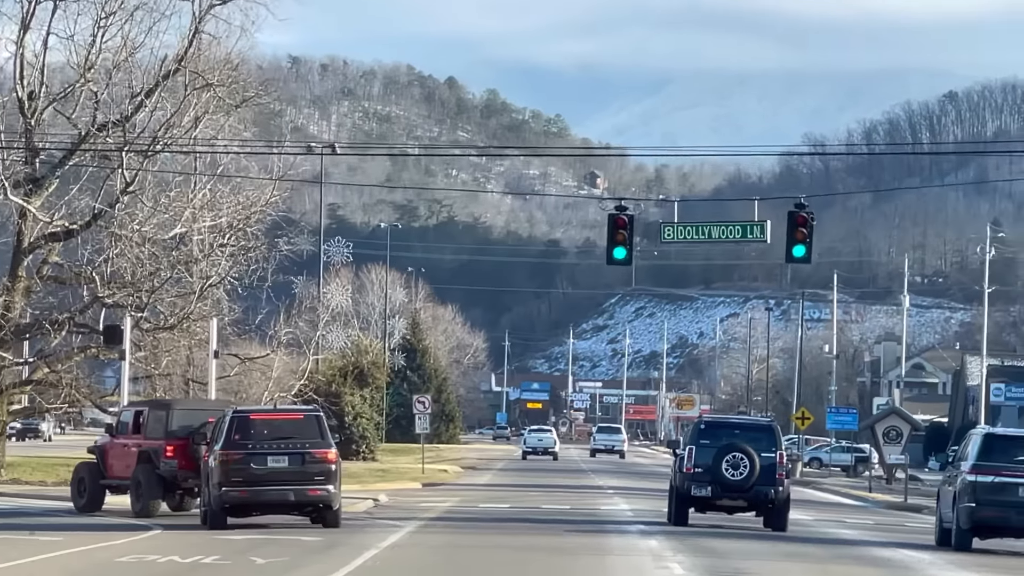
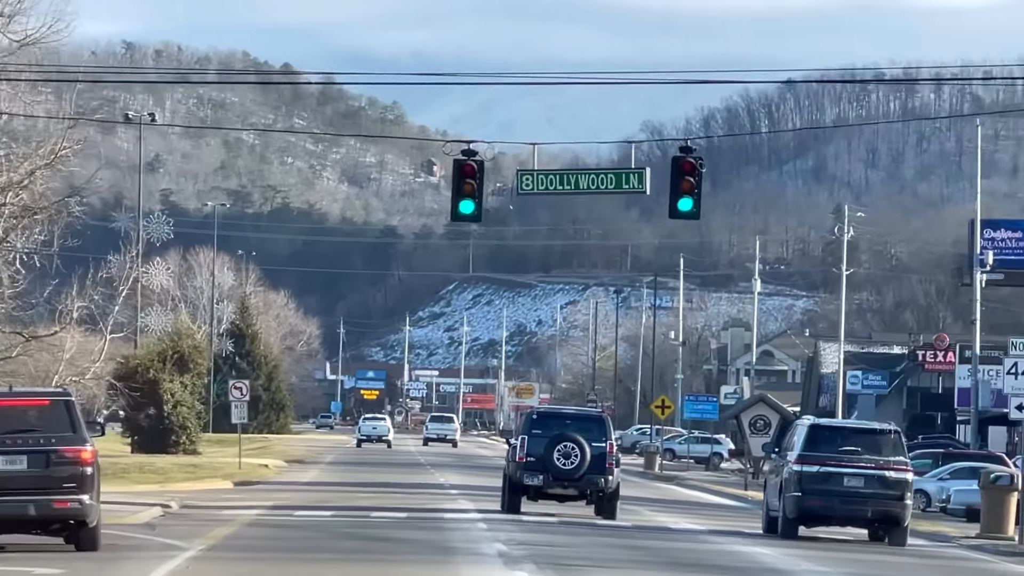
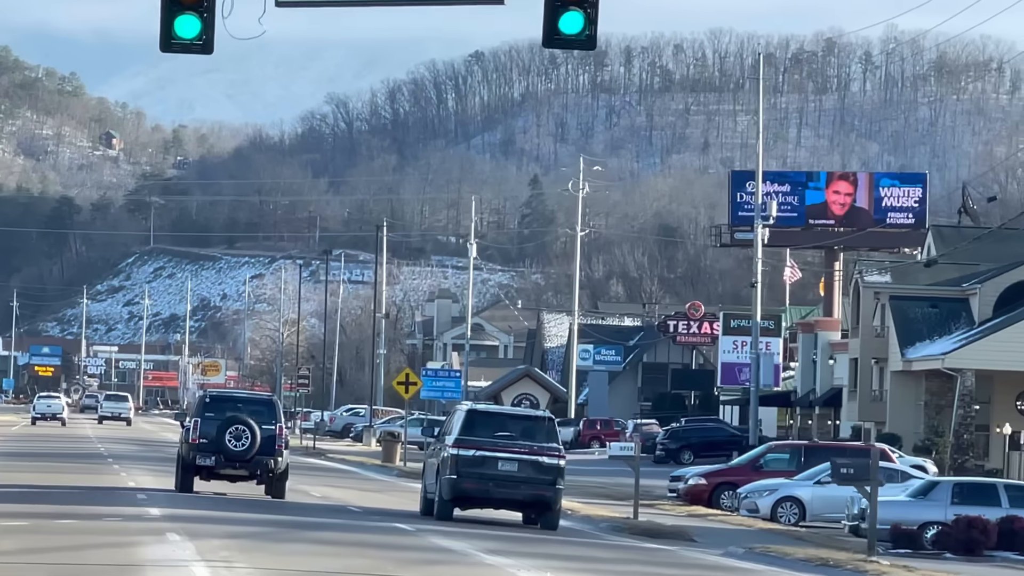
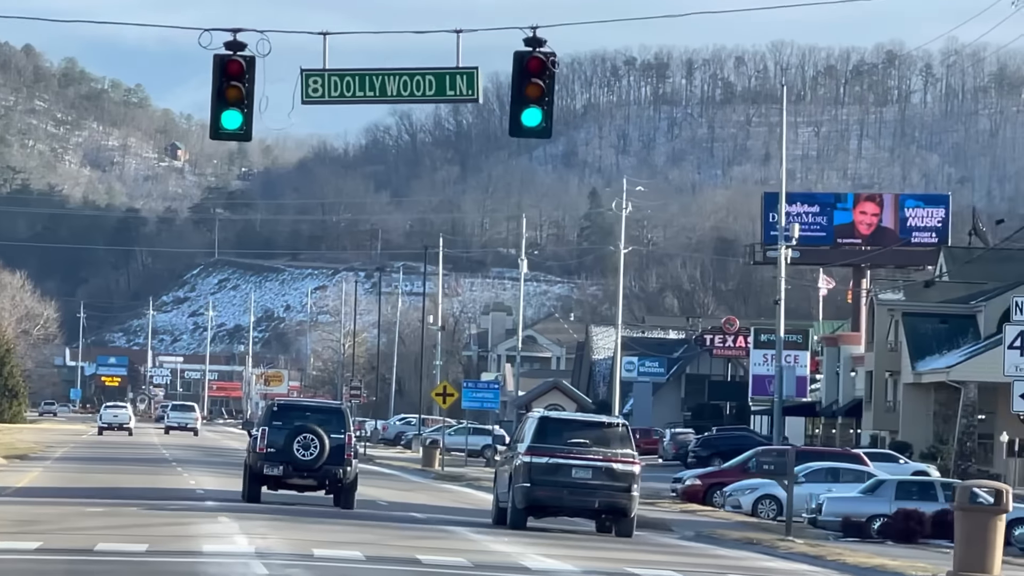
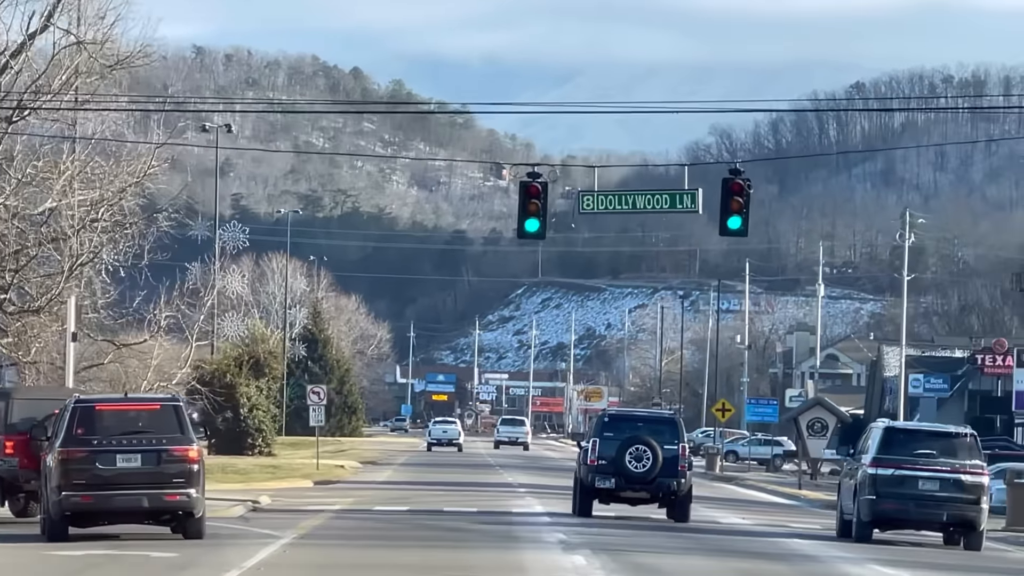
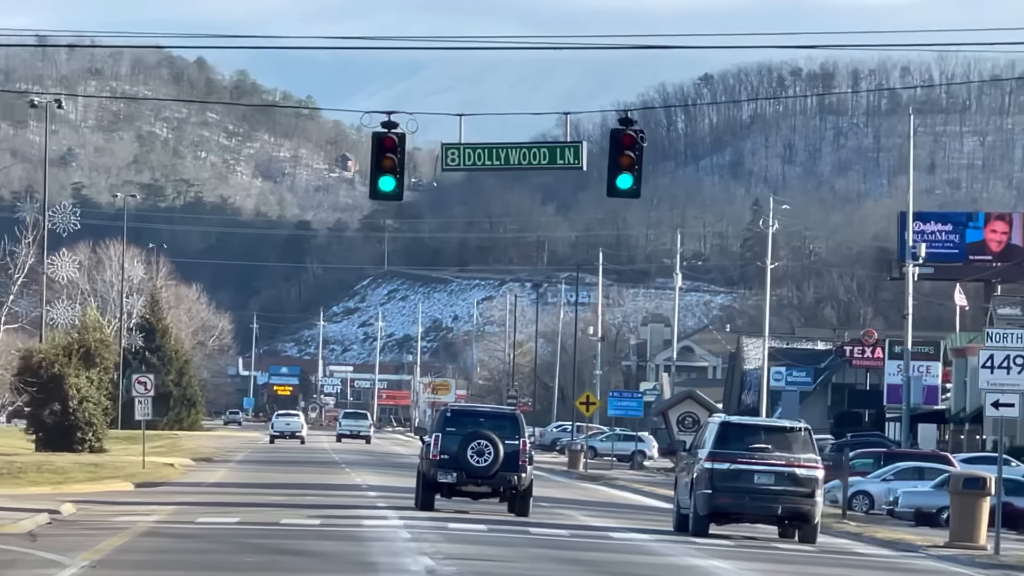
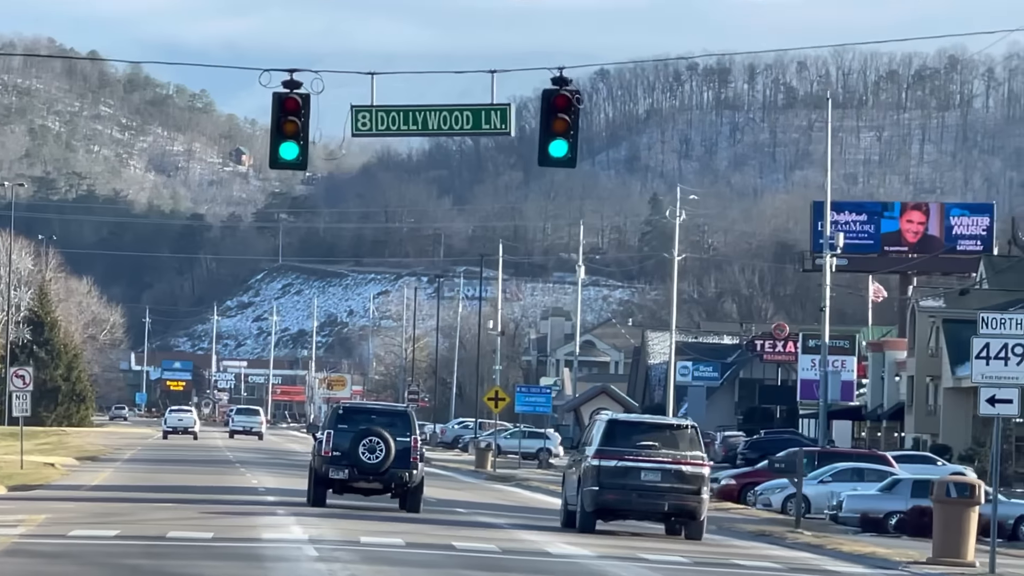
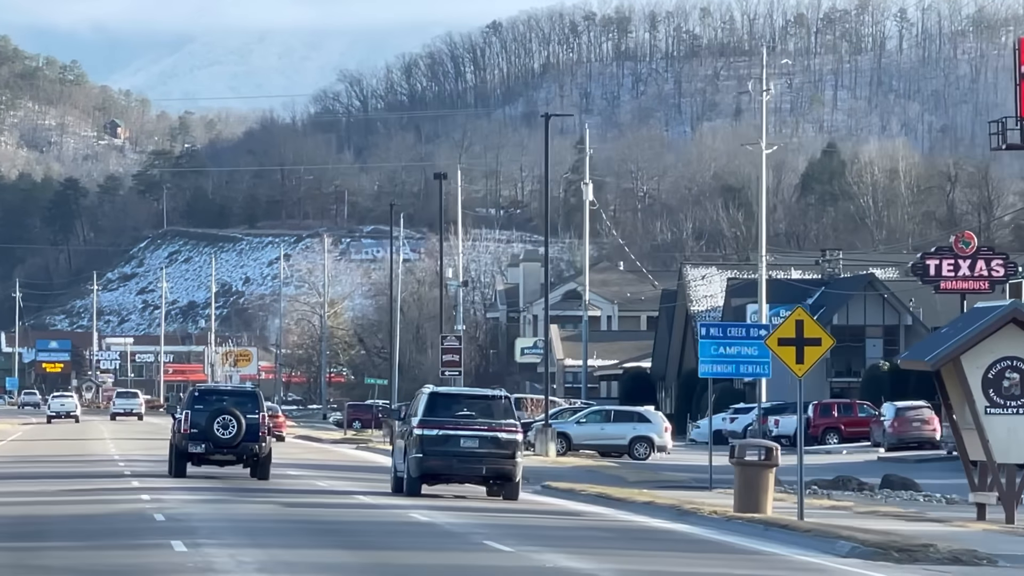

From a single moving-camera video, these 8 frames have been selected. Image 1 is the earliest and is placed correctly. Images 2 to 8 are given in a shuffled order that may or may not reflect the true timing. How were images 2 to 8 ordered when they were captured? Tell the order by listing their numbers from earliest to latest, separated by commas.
5, 2, 6, 7, 4, 3, 8
